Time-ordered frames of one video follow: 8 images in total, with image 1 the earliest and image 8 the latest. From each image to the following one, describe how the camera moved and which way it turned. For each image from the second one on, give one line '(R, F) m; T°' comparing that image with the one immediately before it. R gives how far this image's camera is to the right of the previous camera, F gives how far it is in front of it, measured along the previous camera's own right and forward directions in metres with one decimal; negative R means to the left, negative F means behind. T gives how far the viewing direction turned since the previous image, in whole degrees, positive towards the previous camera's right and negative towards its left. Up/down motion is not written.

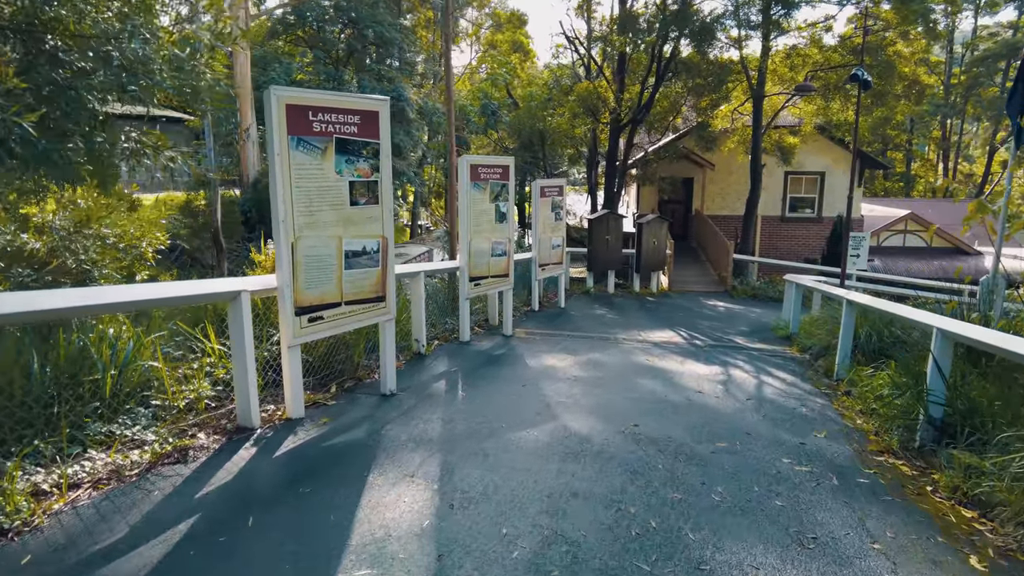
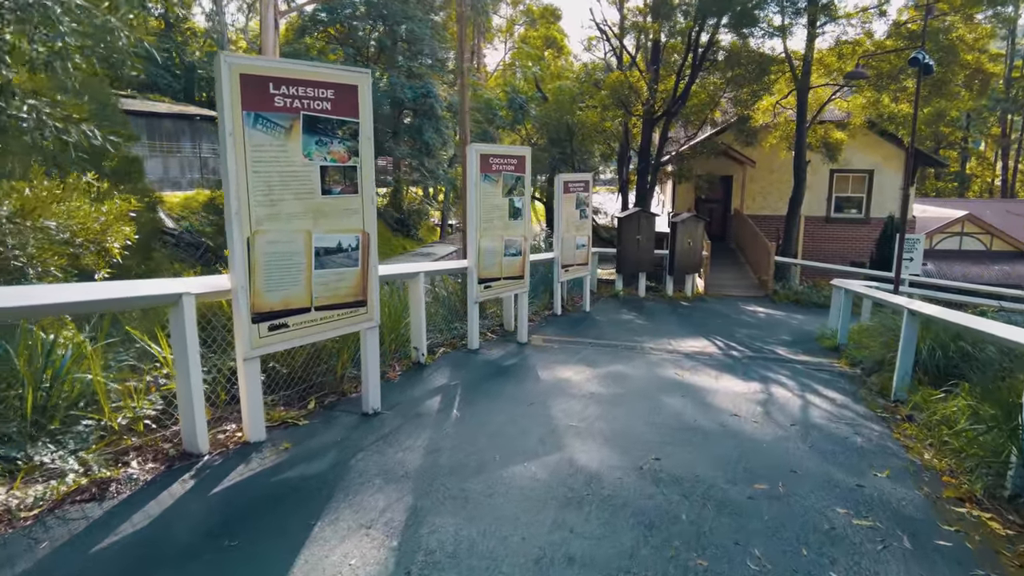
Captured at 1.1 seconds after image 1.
(+0.2, +0.7) m; -3°
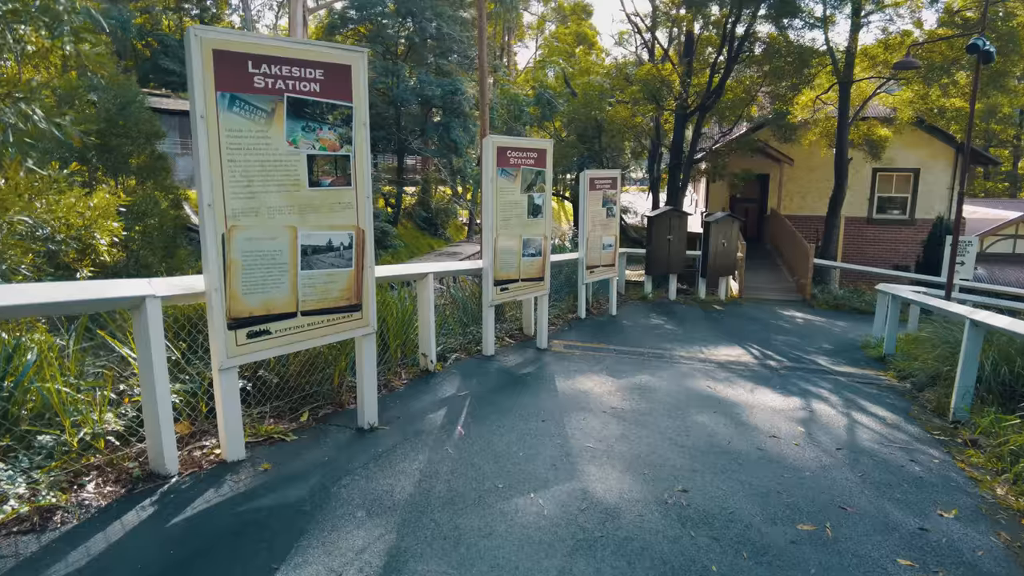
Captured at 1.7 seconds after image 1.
(+0.1, +0.4) m; -3°
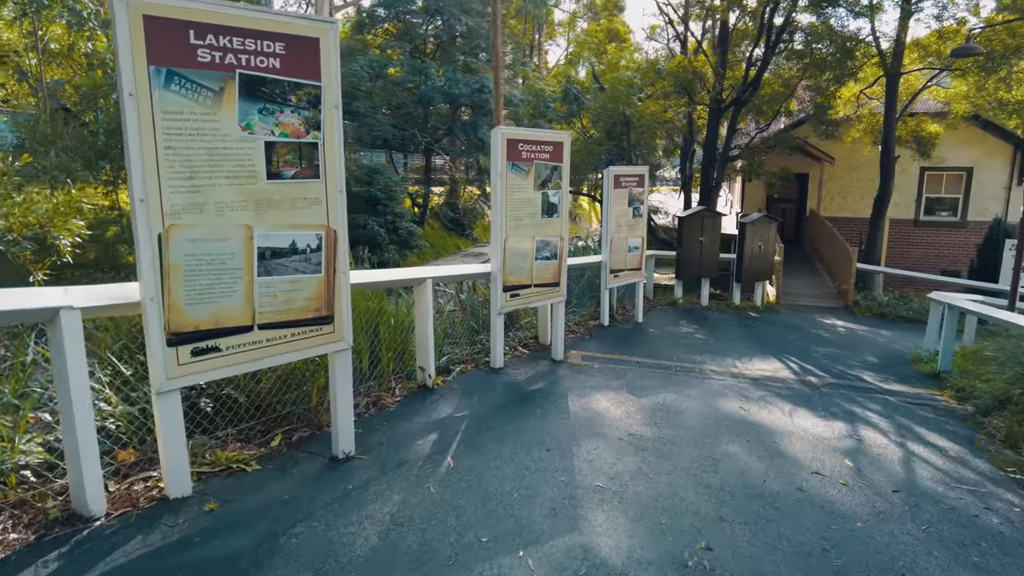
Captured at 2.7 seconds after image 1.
(+0.2, +0.5) m; -3°
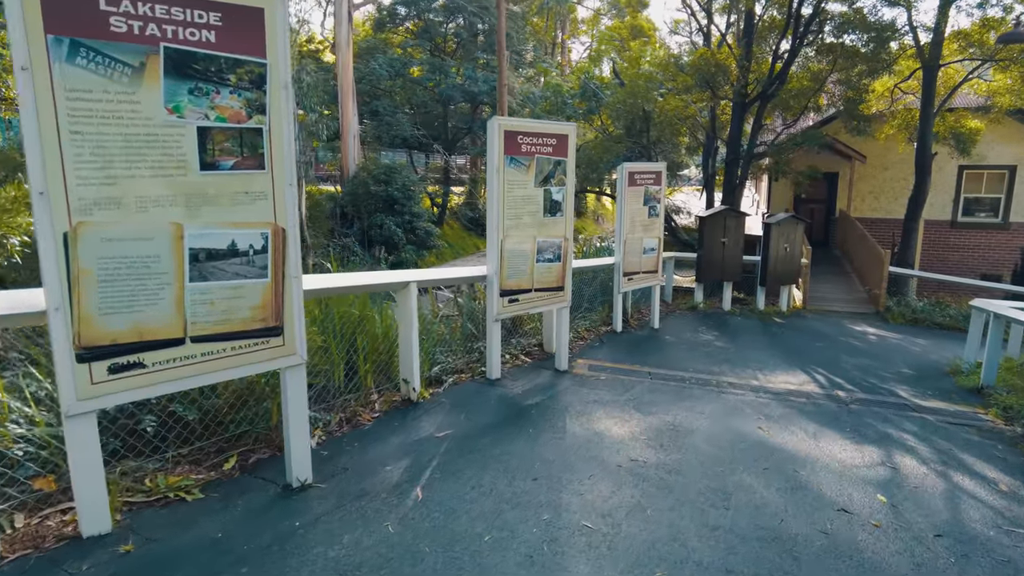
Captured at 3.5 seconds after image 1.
(+0.2, +0.4) m; -2°
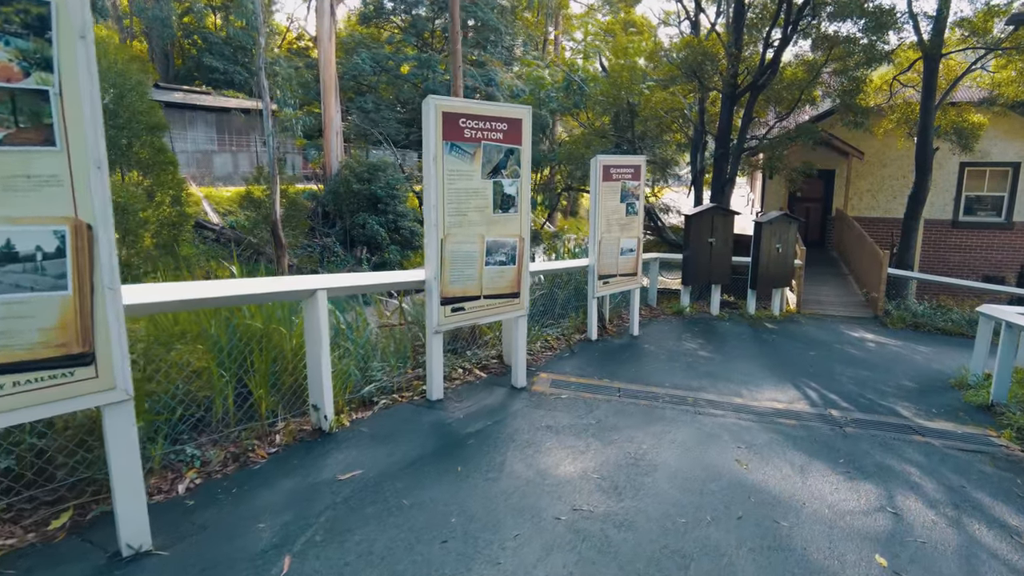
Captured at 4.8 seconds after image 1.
(+0.4, +0.6) m; 0°
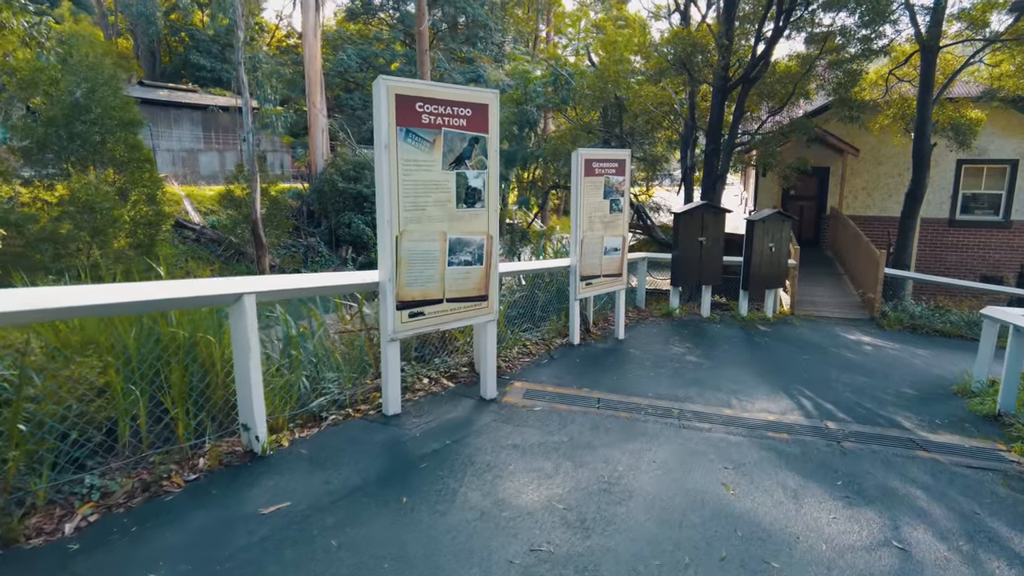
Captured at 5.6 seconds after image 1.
(+0.2, +0.4) m; 0°
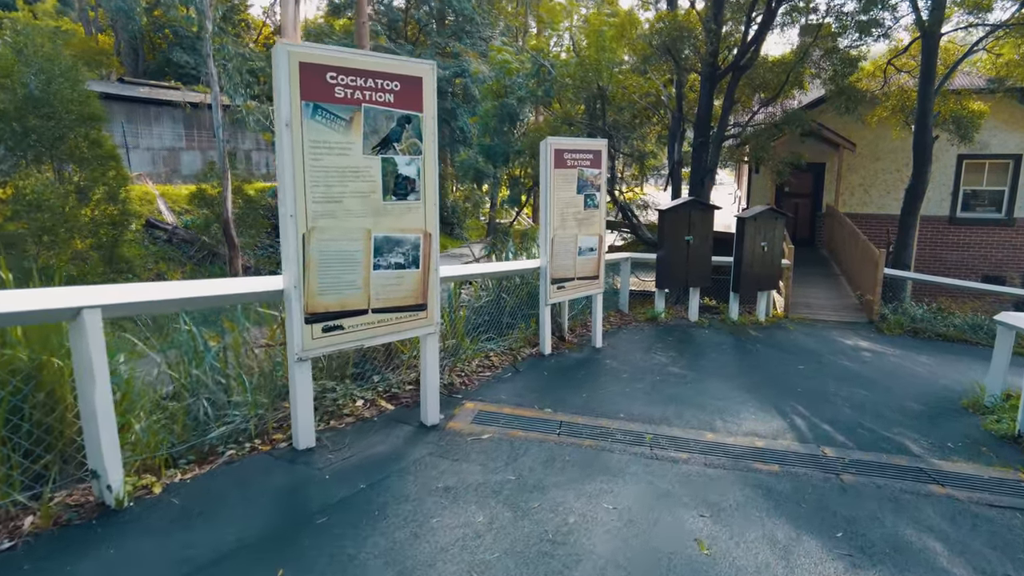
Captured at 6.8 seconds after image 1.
(+0.3, +0.6) m; 0°
